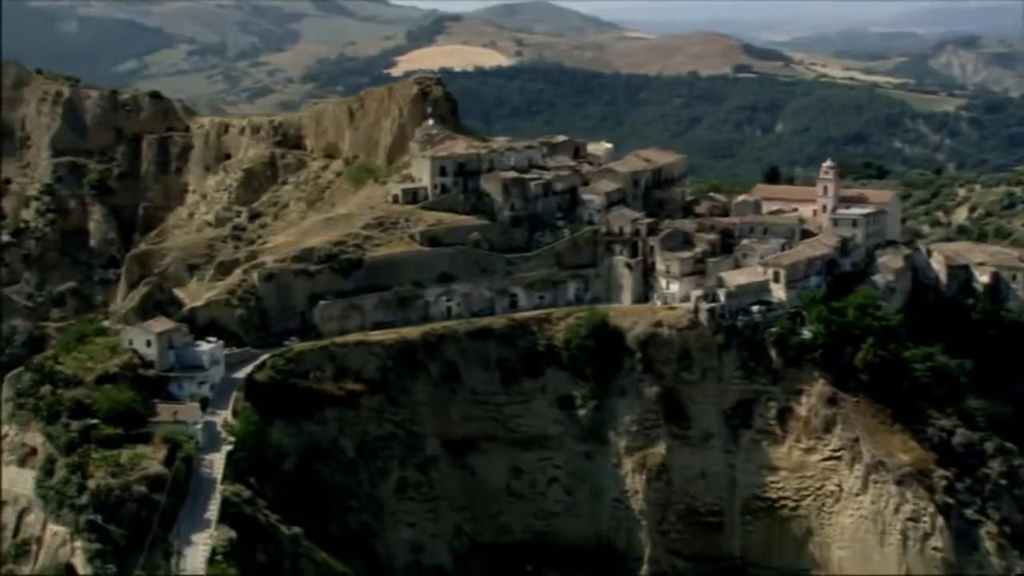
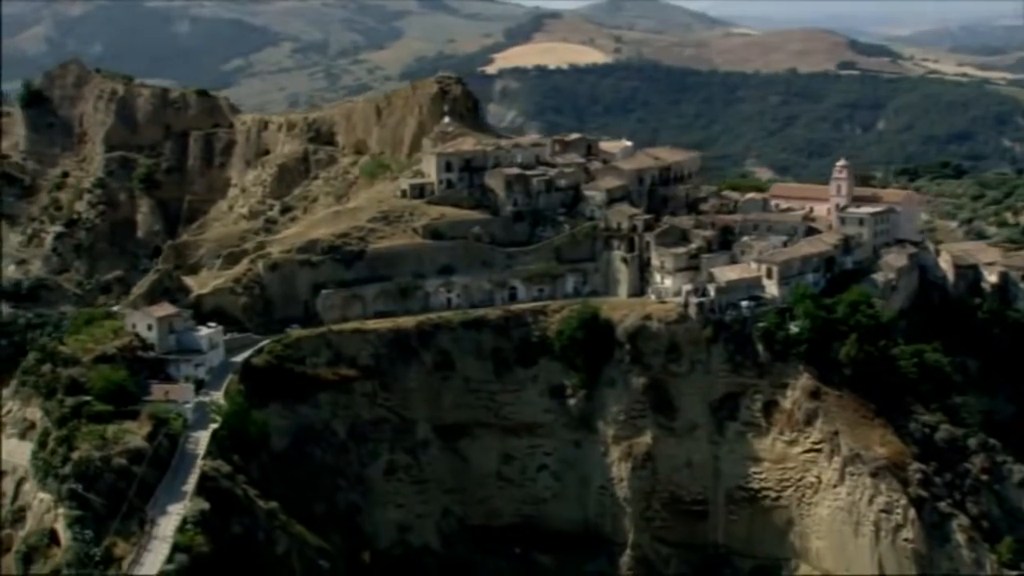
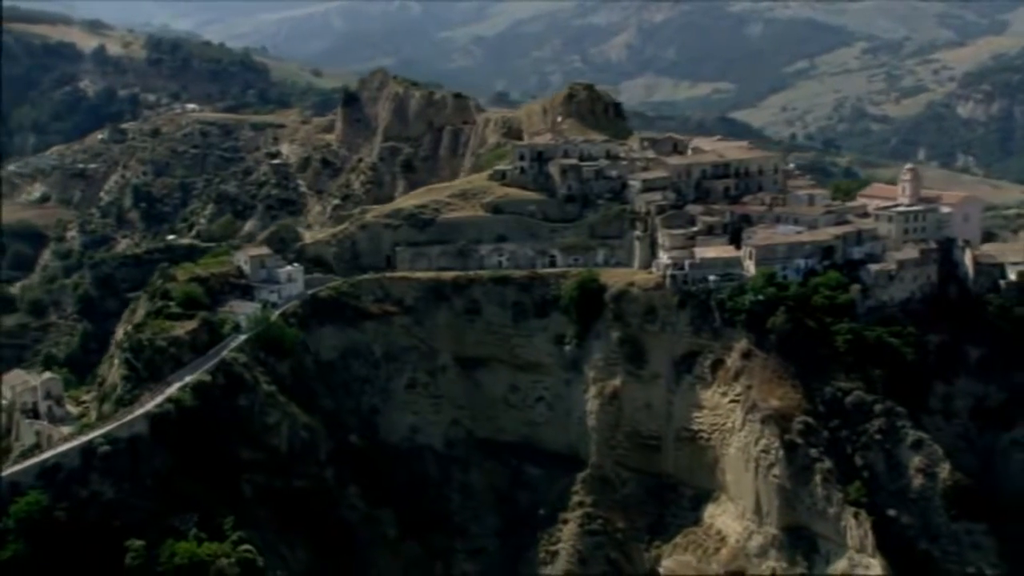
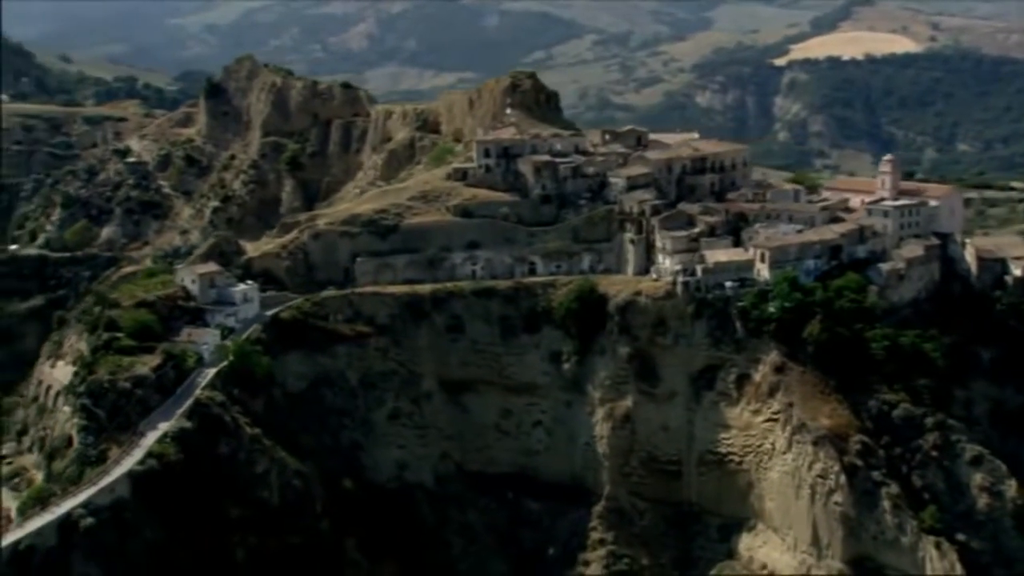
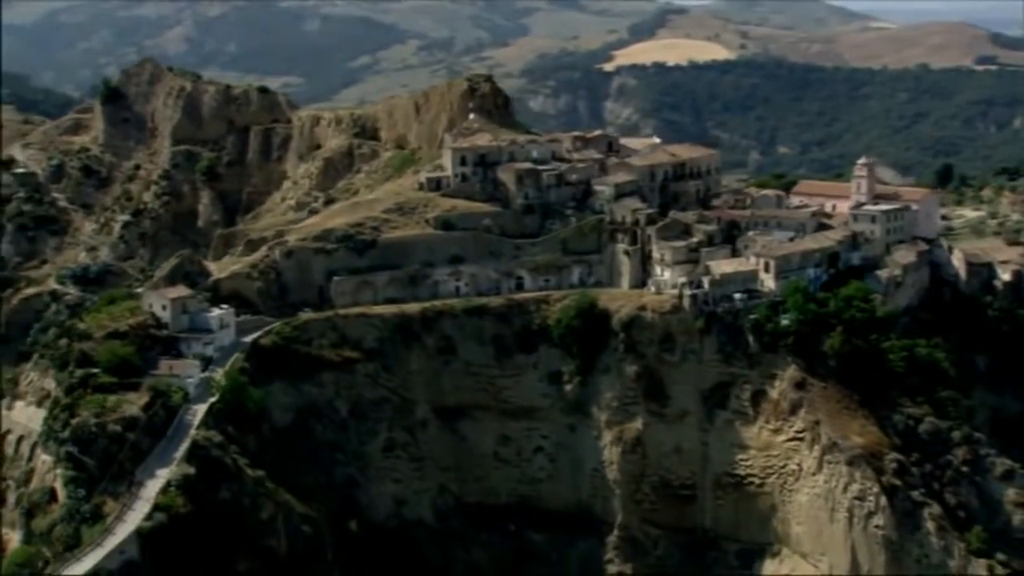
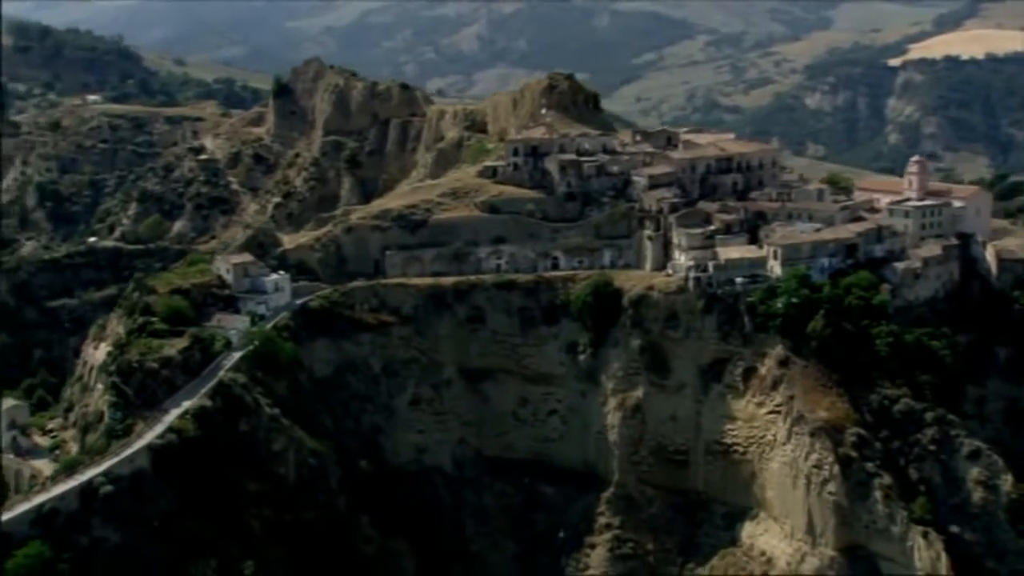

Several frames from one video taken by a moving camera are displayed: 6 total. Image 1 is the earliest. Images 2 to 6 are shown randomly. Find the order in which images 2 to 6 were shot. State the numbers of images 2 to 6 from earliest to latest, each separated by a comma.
2, 5, 4, 6, 3
